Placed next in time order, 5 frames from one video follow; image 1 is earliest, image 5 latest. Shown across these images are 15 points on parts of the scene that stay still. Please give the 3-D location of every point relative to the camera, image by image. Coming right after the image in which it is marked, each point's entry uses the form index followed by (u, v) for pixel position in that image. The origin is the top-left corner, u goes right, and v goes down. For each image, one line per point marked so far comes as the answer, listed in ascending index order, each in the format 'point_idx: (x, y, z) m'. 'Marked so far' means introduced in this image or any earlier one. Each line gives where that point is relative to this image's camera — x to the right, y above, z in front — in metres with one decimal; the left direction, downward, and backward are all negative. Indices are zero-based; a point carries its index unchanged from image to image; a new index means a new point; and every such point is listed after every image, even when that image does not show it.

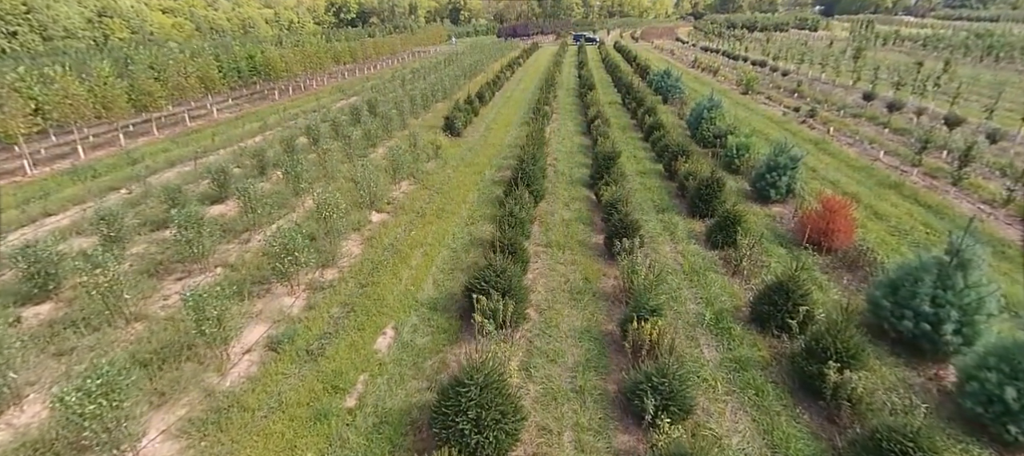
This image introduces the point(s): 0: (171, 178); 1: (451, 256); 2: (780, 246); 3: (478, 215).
0: (-12.5, +1.8, +16.6) m
1: (-1.6, -0.7, +11.6) m
2: (+6.9, -0.5, +11.7) m
3: (-1.0, +0.4, +14.0) m
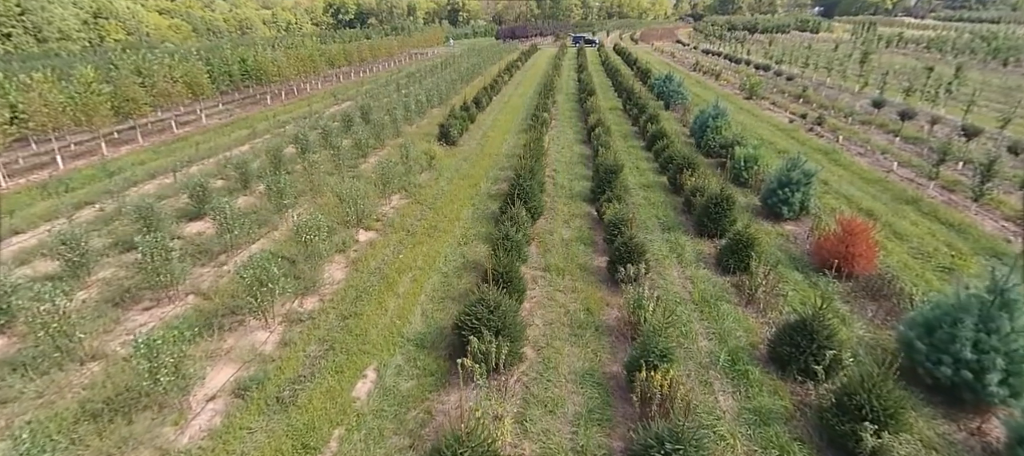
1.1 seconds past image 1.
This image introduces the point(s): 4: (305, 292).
0: (-12.6, +1.3, +15.8) m
1: (-1.7, -1.3, +10.8) m
2: (+6.8, -1.0, +10.9) m
3: (-1.1, -0.2, +13.1) m
4: (-4.7, -1.4, +10.2) m
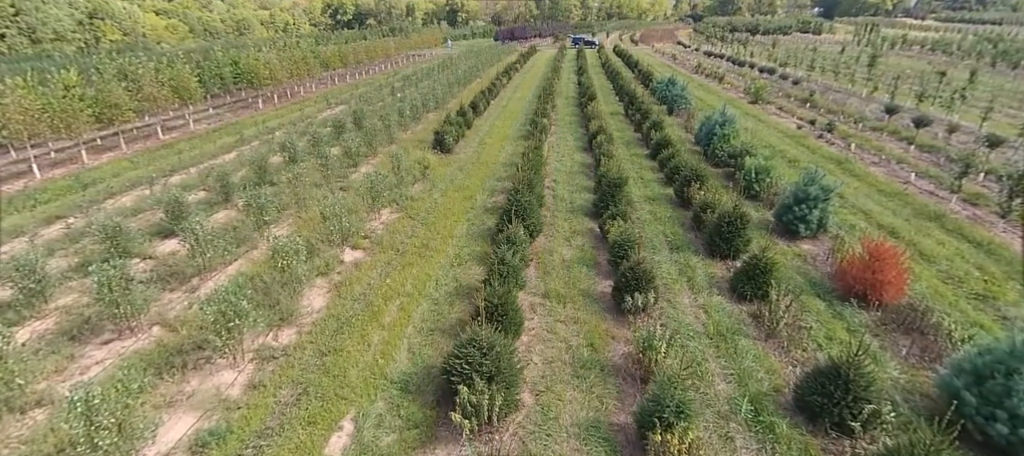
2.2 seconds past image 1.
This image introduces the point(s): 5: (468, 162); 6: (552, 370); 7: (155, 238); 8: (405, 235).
0: (-12.7, +0.7, +14.9) m
1: (-1.7, -1.8, +9.9) m
2: (+6.7, -1.5, +10.0) m
3: (-1.2, -0.7, +12.2) m
4: (-4.7, -2.0, +9.3) m
5: (-1.9, +2.9, +19.8) m
6: (+0.7, -2.5, +8.1) m
7: (-10.2, -0.3, +13.0) m
8: (-3.1, -0.2, +13.3) m
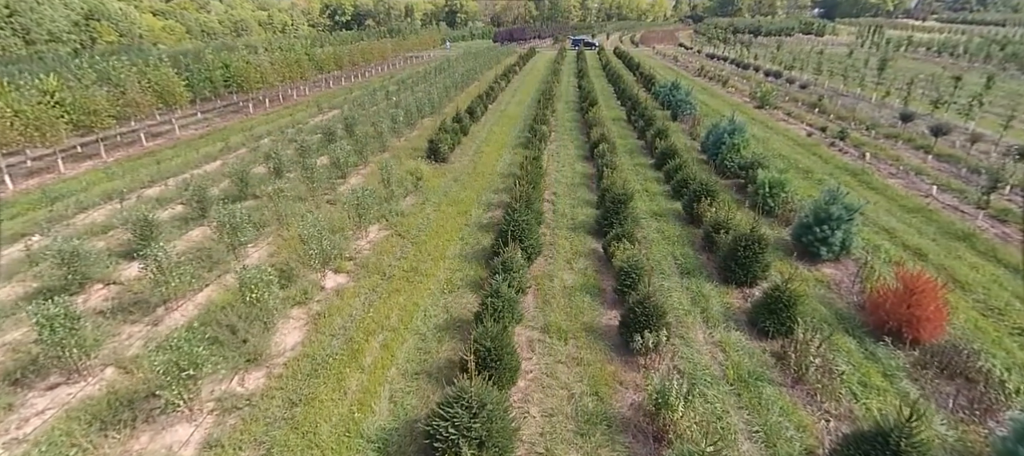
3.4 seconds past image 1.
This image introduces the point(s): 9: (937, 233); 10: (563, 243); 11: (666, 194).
0: (-12.8, +0.2, +13.9) m
1: (-1.8, -2.4, +8.9) m
2: (+6.7, -2.1, +9.0) m
3: (-1.3, -1.3, +11.2) m
4: (-4.8, -2.5, +8.3) m
5: (-2.0, +2.3, +18.8) m
6: (+0.6, -3.1, +7.1) m
7: (-10.3, -0.8, +12.0) m
8: (-3.2, -0.8, +12.4) m
9: (+12.1, -0.2, +12.9) m
10: (+1.5, -0.4, +12.9) m
11: (+5.5, +1.2, +16.1) m
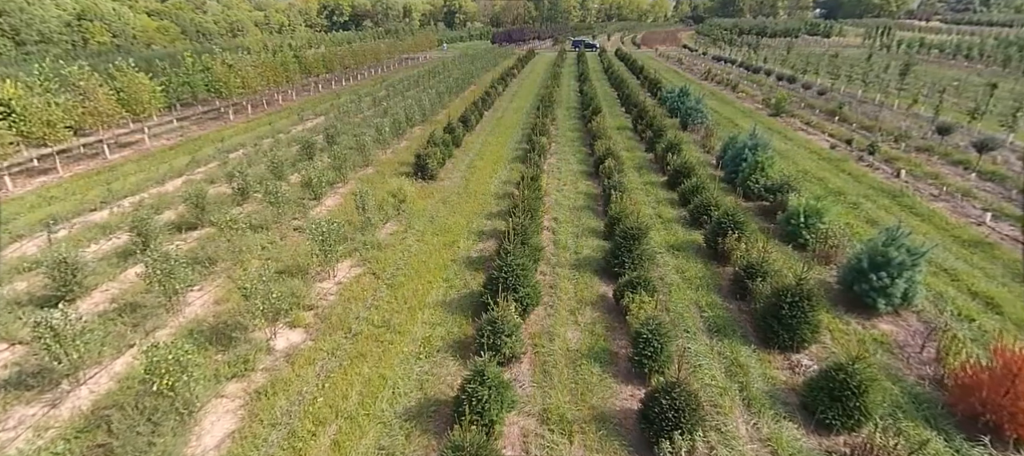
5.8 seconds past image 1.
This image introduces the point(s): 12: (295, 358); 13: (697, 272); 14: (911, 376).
0: (-13.0, -0.8, +11.9) m
1: (-2.0, -3.3, +6.9) m
2: (+6.5, -3.1, +7.0) m
3: (-1.5, -2.2, +9.2) m
4: (-5.0, -3.5, +6.3) m
5: (-2.2, +1.3, +16.8) m
6: (+0.4, -4.1, +5.1) m
7: (-10.5, -1.8, +10.1) m
8: (-3.4, -1.7, +10.4) m
9: (+11.9, -1.1, +10.9) m
10: (+1.3, -1.4, +10.9) m
11: (+5.3, +0.2, +14.1) m
12: (-4.2, -2.5, +8.7) m
13: (+4.6, -1.1, +11.3) m
14: (+7.0, -2.6, +8.0) m
